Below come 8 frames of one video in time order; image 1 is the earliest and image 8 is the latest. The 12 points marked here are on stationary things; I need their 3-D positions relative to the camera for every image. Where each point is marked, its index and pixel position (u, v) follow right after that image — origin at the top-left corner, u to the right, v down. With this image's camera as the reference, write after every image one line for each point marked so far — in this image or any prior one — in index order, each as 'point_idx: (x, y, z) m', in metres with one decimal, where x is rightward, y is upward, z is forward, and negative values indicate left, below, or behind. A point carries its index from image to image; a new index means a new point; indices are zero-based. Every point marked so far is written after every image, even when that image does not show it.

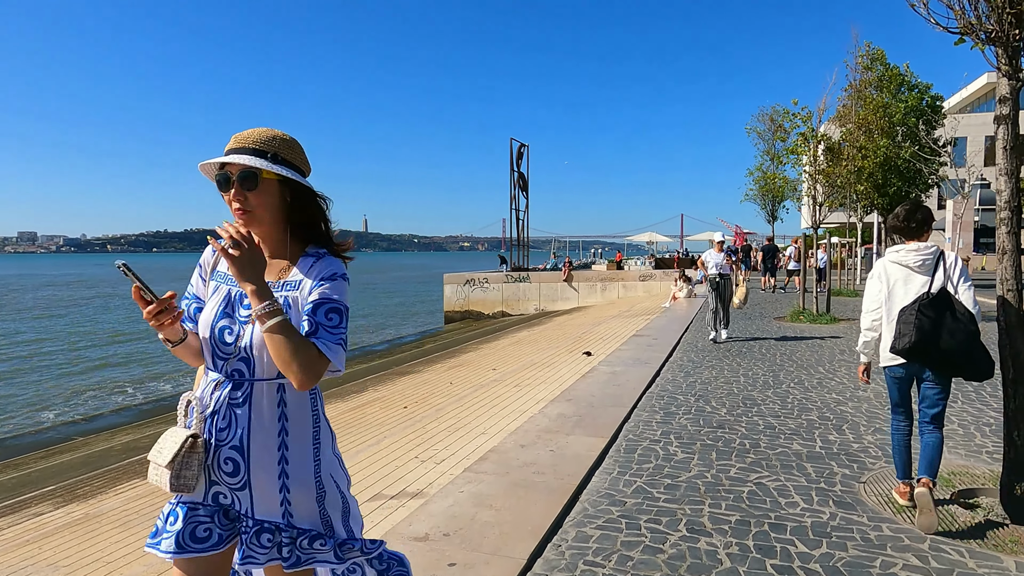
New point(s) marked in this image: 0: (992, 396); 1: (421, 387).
0: (+4.3, -1.0, +5.9) m
1: (-1.5, -1.7, +11.4) m
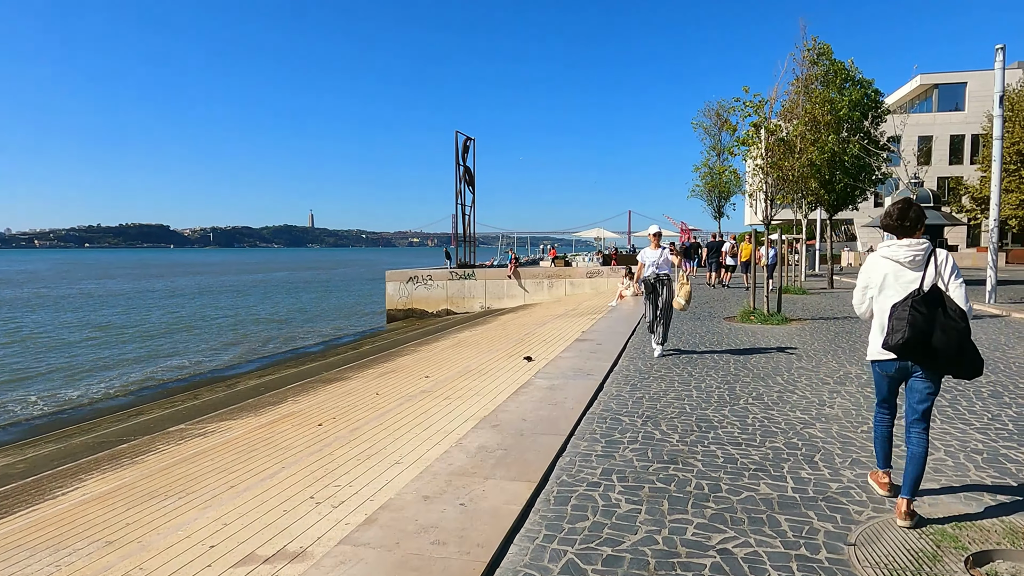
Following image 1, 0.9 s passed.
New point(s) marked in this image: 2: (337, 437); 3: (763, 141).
0: (+3.6, -1.0, +5.3) m
1: (-2.6, -1.7, +10.3) m
2: (-1.9, -1.6, +7.4) m
3: (+5.1, +3.0, +13.4) m
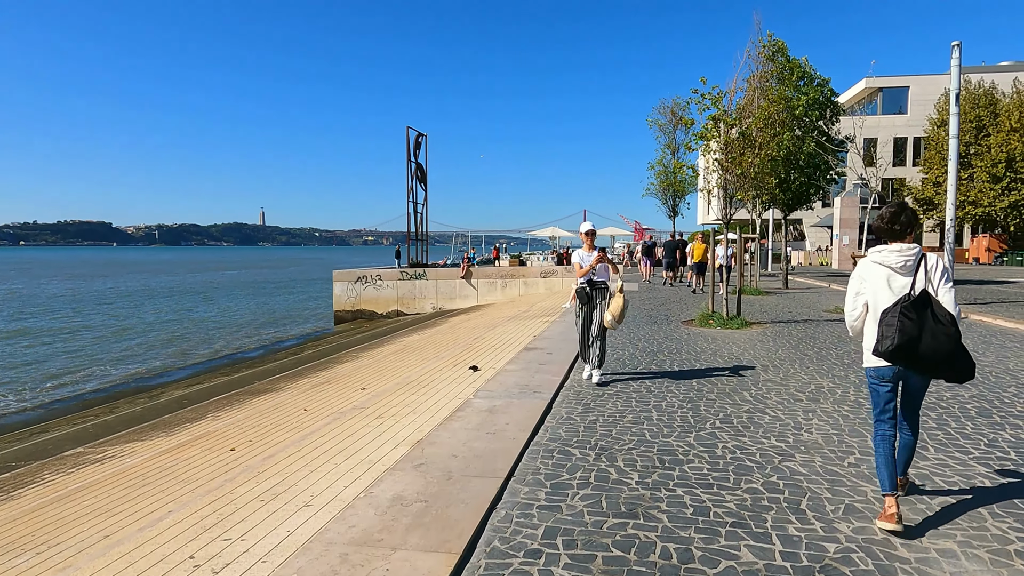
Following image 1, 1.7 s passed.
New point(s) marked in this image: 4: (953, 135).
0: (+3.2, -1.1, +4.7) m
1: (-3.3, -1.7, +9.3) m
2: (-2.5, -1.7, +6.4) m
3: (+4.1, +3.0, +12.9) m
4: (+8.9, +3.1, +13.4) m
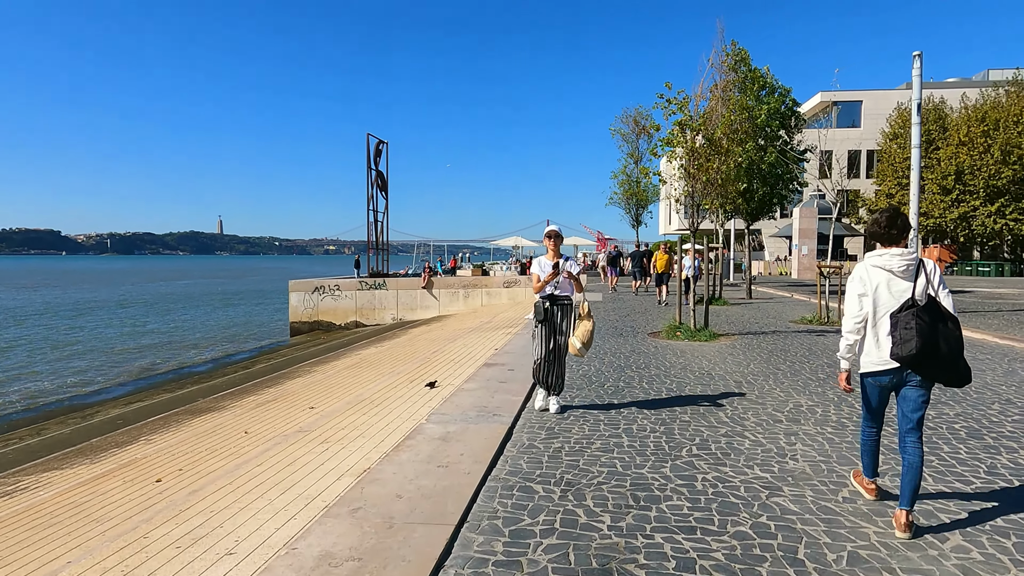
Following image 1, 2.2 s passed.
0: (+2.9, -1.1, +4.3) m
1: (-3.9, -1.9, +8.5) m
2: (-2.9, -1.8, +5.7) m
3: (+3.3, +2.8, +12.6) m
4: (+8.1, +2.9, +13.4) m
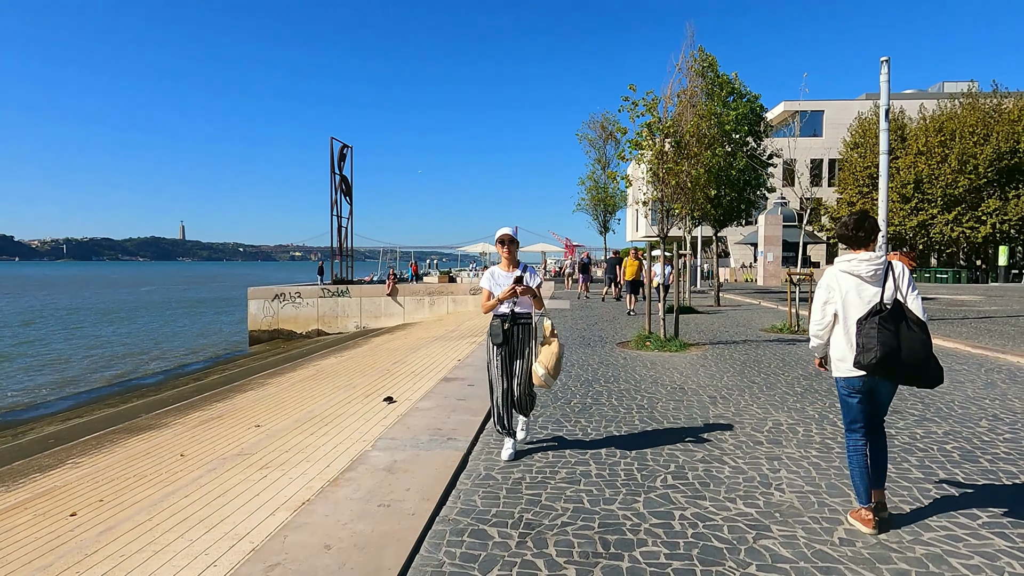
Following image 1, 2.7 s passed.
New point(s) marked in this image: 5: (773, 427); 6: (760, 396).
0: (+2.6, -1.2, +3.9) m
1: (-4.3, -2.0, +7.8) m
2: (-3.2, -1.9, +5.0) m
3: (+2.7, +2.6, +12.2) m
4: (+7.4, +2.7, +13.2) m
5: (+2.1, -1.1, +5.4) m
6: (+2.5, -1.1, +6.6) m
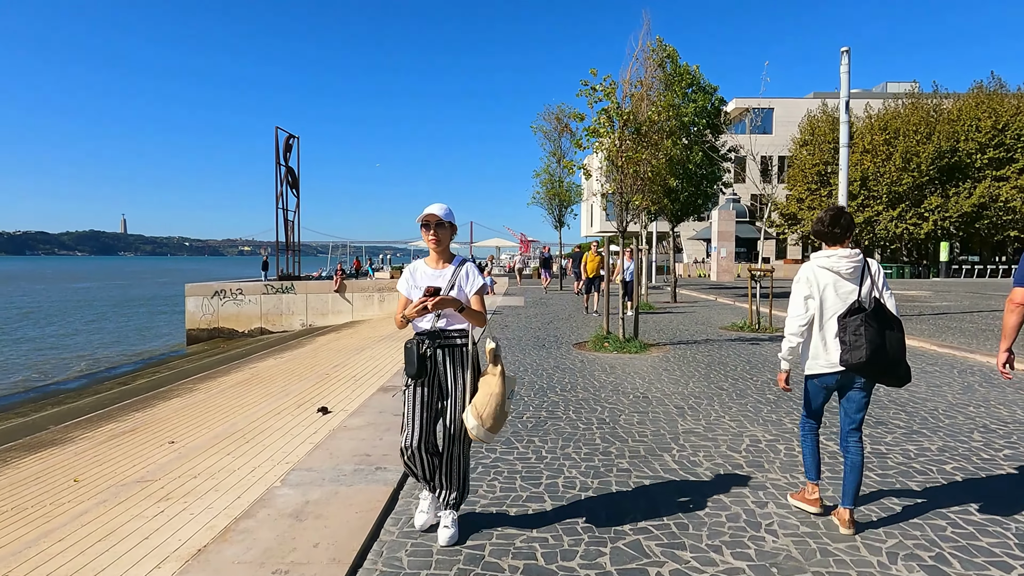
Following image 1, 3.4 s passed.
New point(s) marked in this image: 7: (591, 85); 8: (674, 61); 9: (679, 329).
0: (+2.3, -1.2, +3.3) m
1: (-4.9, -2.0, +6.7) m
2: (-3.6, -1.9, +4.0) m
3: (+1.8, +2.7, +11.6) m
4: (+6.4, +2.8, +12.9) m
5: (+1.7, -1.1, +4.8) m
6: (+2.0, -1.1, +6.0) m
7: (+1.2, +3.2, +10.4) m
8: (+4.3, +6.1, +17.9) m
9: (+3.0, -0.7, +11.9) m
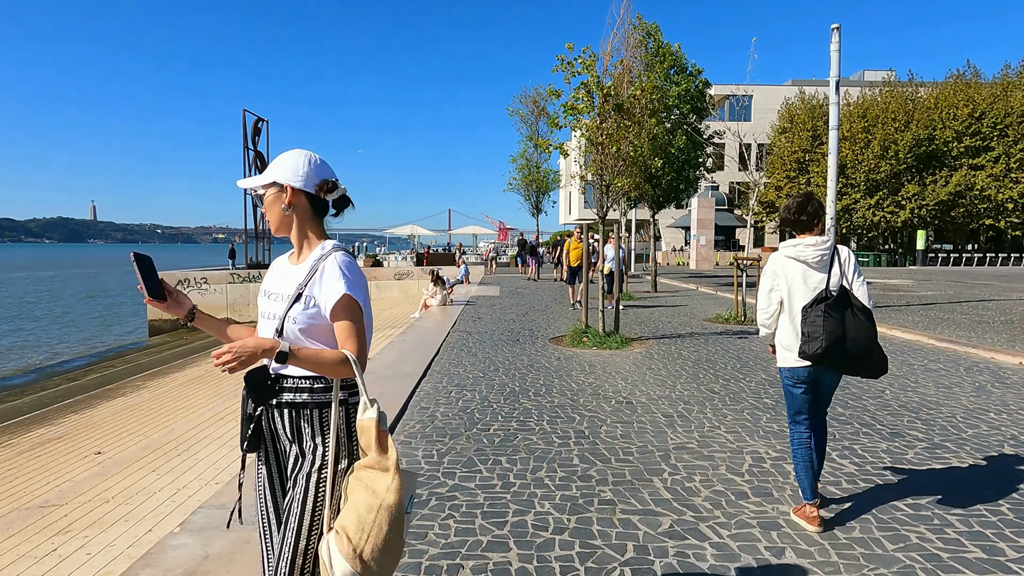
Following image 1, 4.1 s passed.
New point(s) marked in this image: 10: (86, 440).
0: (+2.1, -1.2, +2.6) m
1: (-5.2, -1.9, +5.9) m
2: (-3.8, -1.9, +3.2) m
3: (+1.3, +2.8, +10.8) m
4: (+5.9, +3.0, +12.3) m
5: (+1.5, -1.1, +4.1) m
6: (+1.7, -1.0, +5.3) m
7: (+0.8, +3.3, +9.6) m
8: (+3.7, +6.4, +17.1) m
9: (+2.5, -0.6, +11.2) m
10: (-5.0, -1.8, +7.9) m
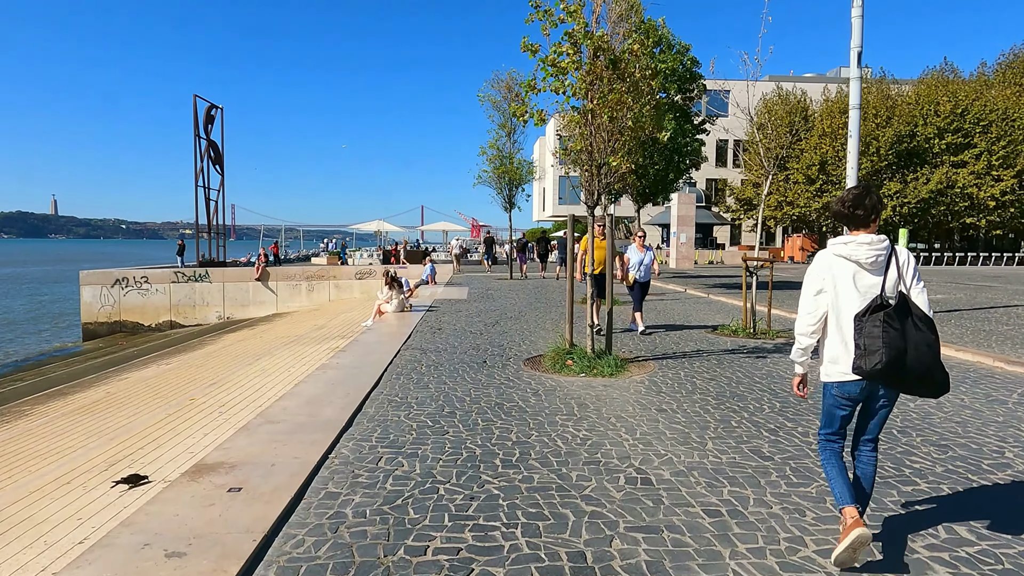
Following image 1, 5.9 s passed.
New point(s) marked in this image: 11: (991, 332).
0: (+2.0, -1.3, +0.7) m
1: (-5.4, -2.0, +3.7) m
2: (-3.9, -2.0, +1.0) m
3: (+0.9, +2.8, +8.9) m
4: (+5.4, +2.9, +10.5) m
5: (+1.3, -1.2, +2.2) m
6: (+1.5, -1.1, +3.4) m
7: (+0.4, +3.2, +7.6) m
8: (+3.0, +6.3, +15.3) m
9: (+2.0, -0.6, +9.4) m
10: (-5.4, -1.9, +5.7) m
11: (+6.9, -0.6, +9.6) m
